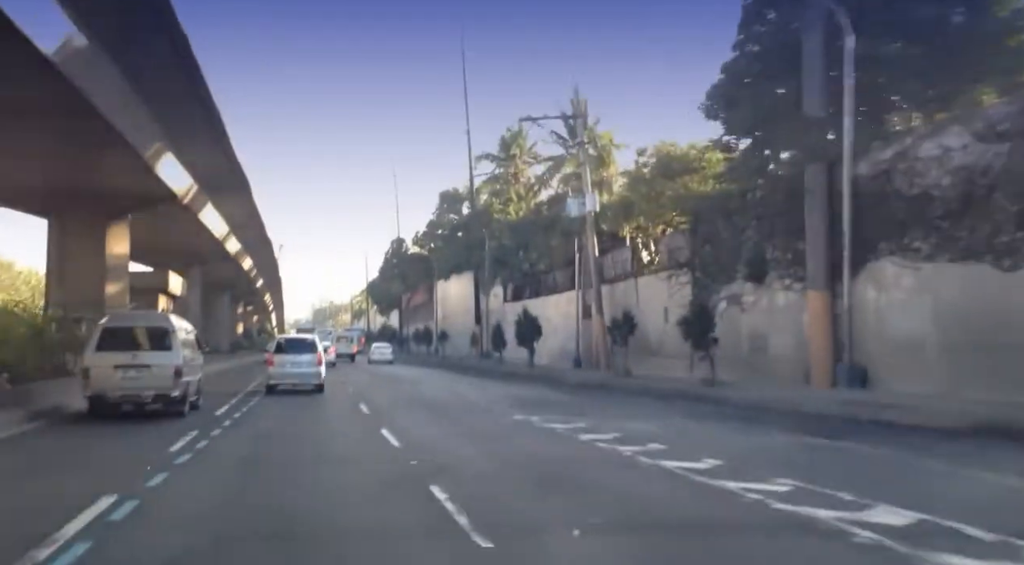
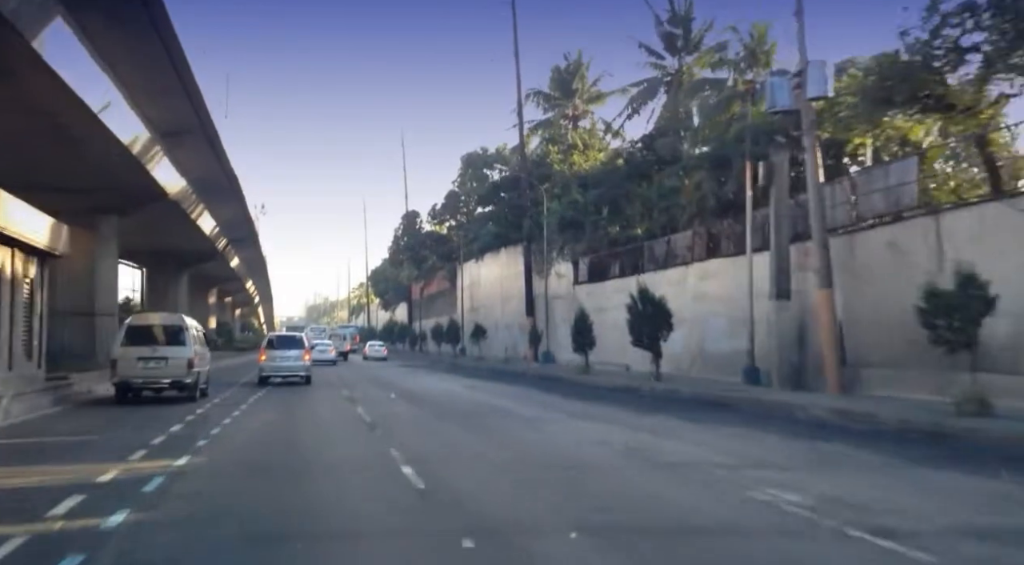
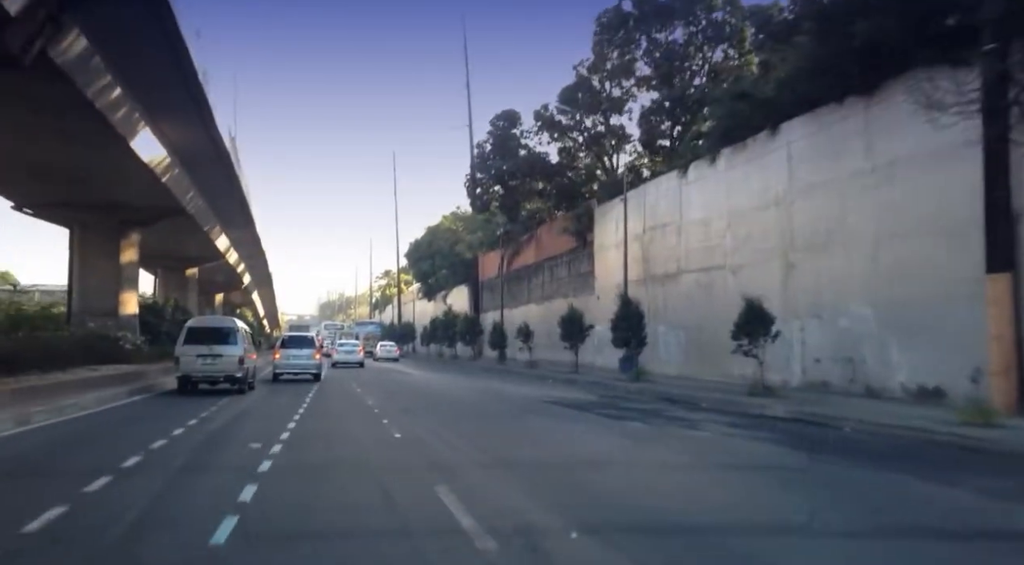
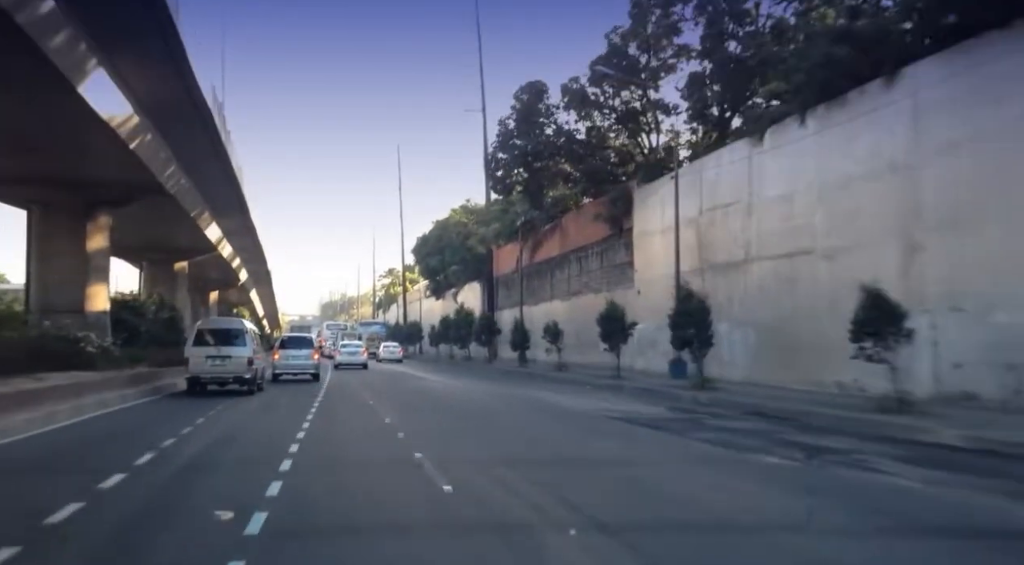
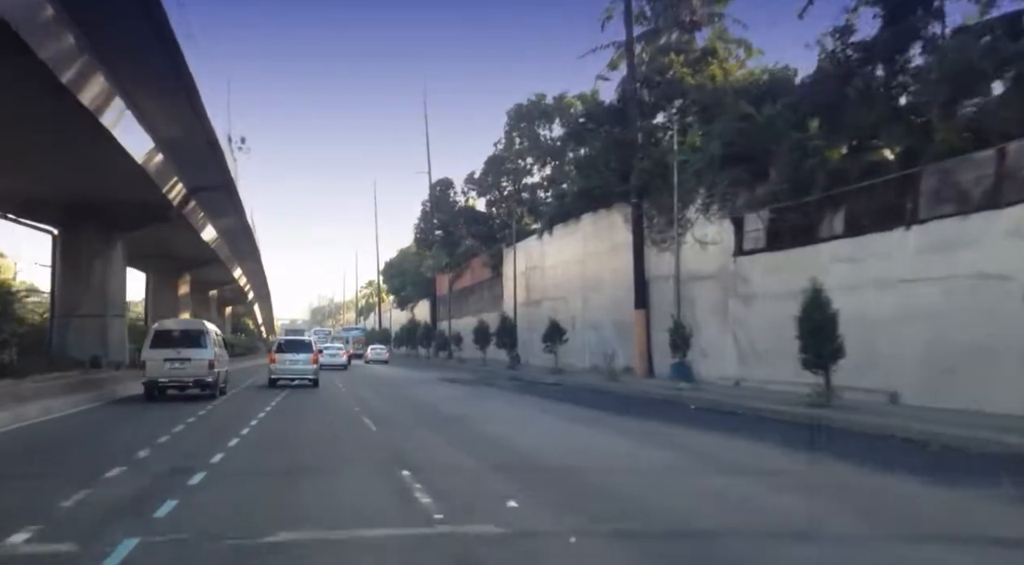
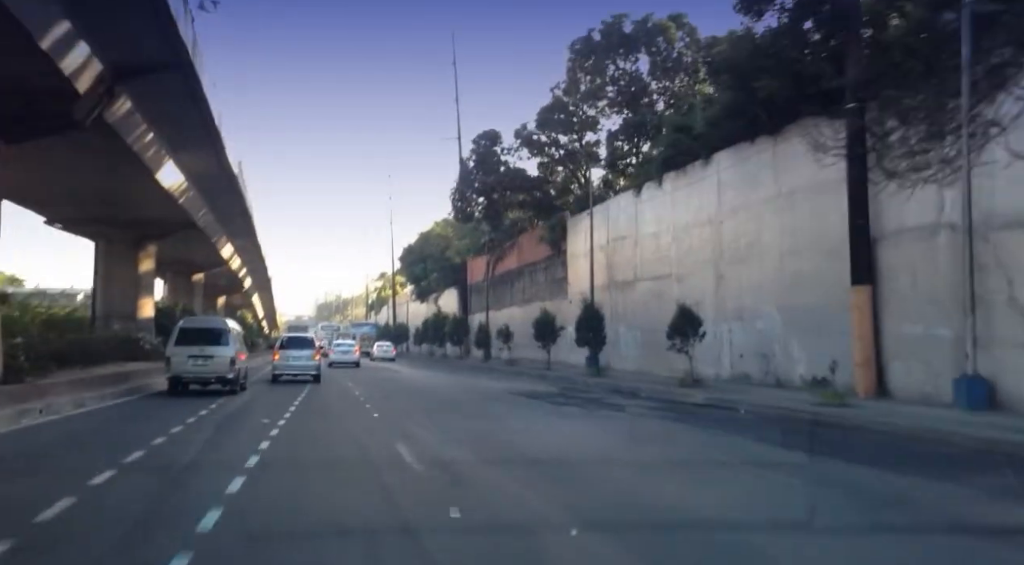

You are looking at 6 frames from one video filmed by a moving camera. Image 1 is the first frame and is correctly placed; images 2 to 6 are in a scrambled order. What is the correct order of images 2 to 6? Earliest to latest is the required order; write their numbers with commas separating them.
2, 5, 6, 3, 4
